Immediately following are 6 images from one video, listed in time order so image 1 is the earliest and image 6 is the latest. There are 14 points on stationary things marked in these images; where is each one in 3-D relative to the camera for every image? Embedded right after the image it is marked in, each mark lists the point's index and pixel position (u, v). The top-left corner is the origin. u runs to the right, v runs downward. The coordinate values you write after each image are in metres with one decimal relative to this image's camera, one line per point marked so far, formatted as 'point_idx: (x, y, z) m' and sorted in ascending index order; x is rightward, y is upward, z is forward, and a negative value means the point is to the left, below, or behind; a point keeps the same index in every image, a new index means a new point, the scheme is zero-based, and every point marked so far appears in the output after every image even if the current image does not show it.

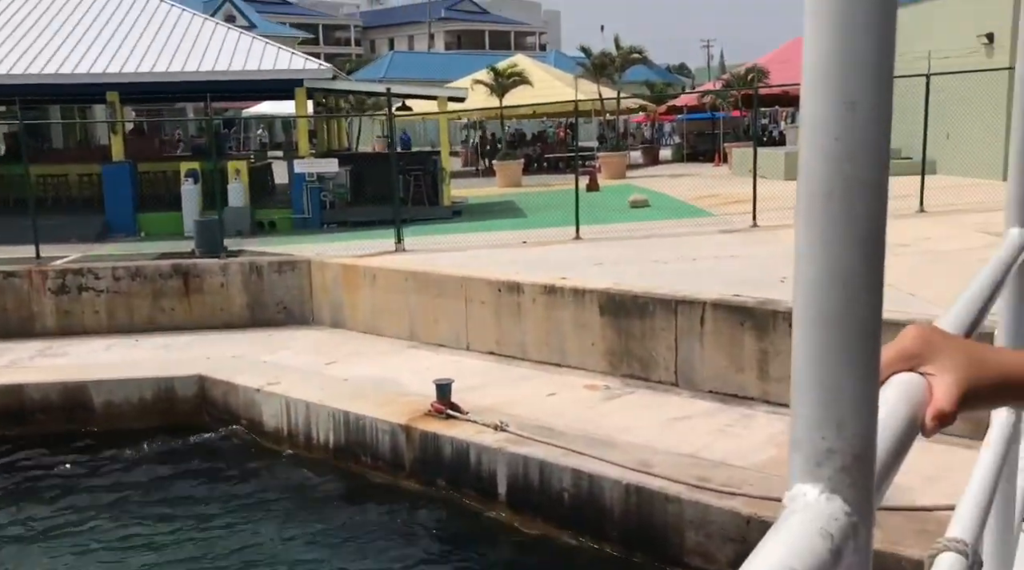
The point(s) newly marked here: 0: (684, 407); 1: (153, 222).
0: (+1.5, -1.1, +9.7) m
1: (-6.0, +1.1, +18.3) m
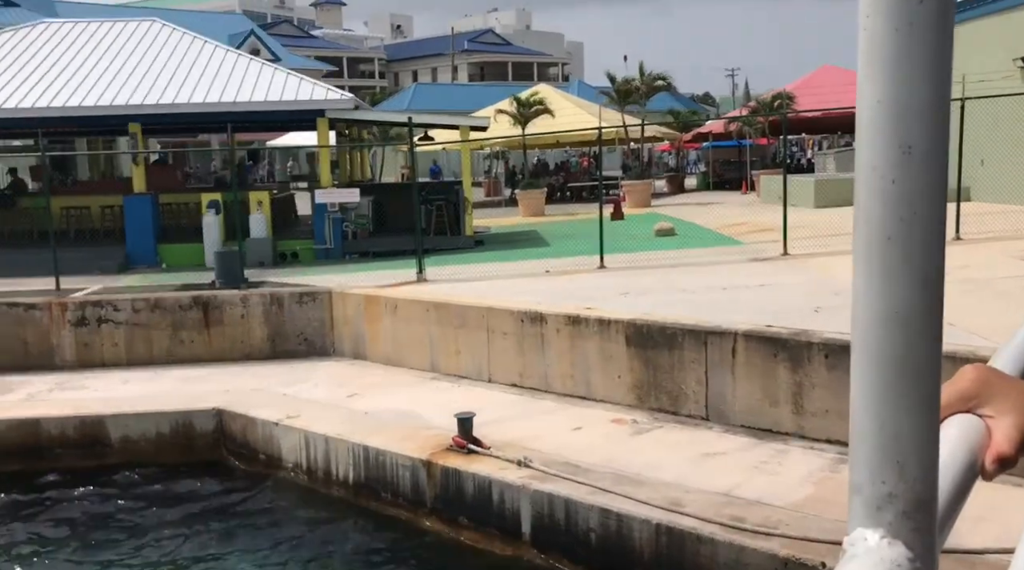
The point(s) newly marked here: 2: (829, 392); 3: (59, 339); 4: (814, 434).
0: (+1.8, -1.3, +9.4) m
1: (-5.6, +0.5, +18.2) m
2: (+2.7, -0.9, +9.2) m
3: (-5.5, -0.6, +13.4) m
4: (+2.6, -1.3, +9.3) m
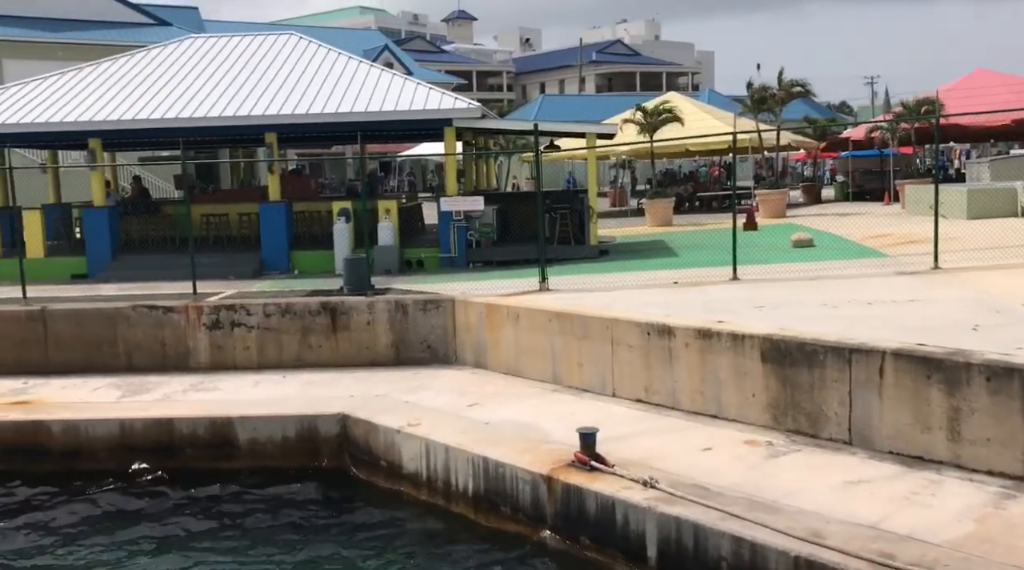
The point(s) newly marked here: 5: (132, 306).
0: (+2.8, -1.5, +8.6) m
1: (-3.5, +0.4, +18.3) m
2: (+3.7, -1.0, +8.4) m
3: (-4.0, -0.7, +13.5) m
4: (+3.6, -1.4, +8.5) m
5: (-4.7, -0.3, +13.5) m
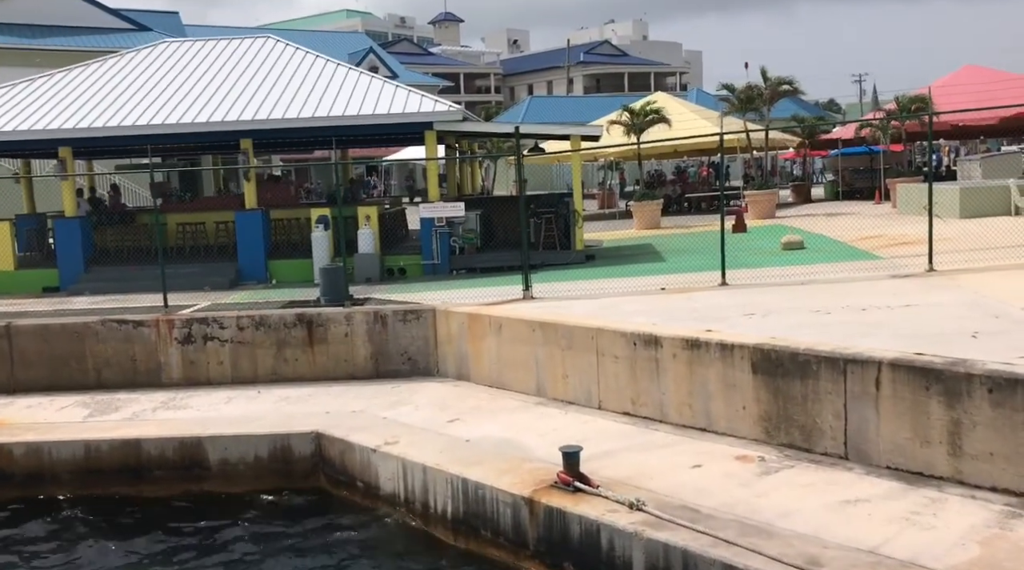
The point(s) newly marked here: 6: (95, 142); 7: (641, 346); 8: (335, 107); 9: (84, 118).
0: (+2.6, -1.5, +8.2) m
1: (-3.7, +0.3, +17.9) m
2: (+3.5, -1.1, +8.0) m
3: (-4.2, -0.9, +13.1) m
4: (+3.4, -1.4, +8.1) m
5: (-4.9, -0.4, +13.0) m
6: (-6.9, +2.4, +18.0) m
7: (+1.2, -0.6, +10.5) m
8: (-2.9, +2.9, +17.8) m
9: (-7.1, +2.8, +18.1) m
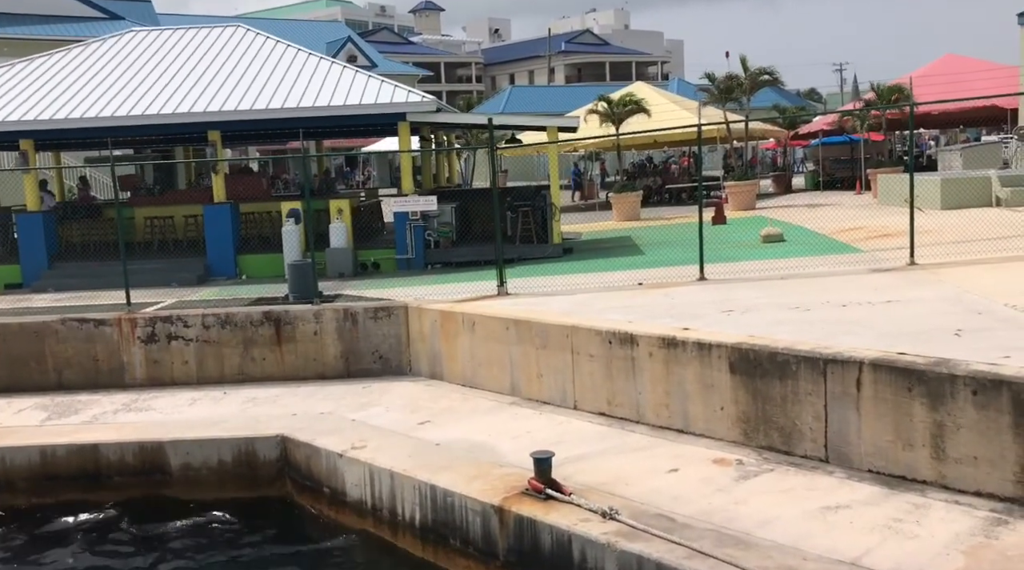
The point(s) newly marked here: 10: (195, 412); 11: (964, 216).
0: (+2.4, -1.5, +8.0) m
1: (-4.1, +0.3, +17.5) m
2: (+3.3, -1.1, +7.7) m
3: (-4.5, -0.8, +12.7) m
4: (+3.2, -1.4, +7.8) m
5: (-5.2, -0.4, +12.6) m
6: (-7.3, +2.4, +17.6) m
7: (+1.0, -0.6, +10.2) m
8: (-3.3, +3.0, +17.4) m
9: (-7.5, +2.8, +17.7) m
10: (-3.3, -1.3, +11.5) m
11: (+7.6, +1.2, +18.4) m
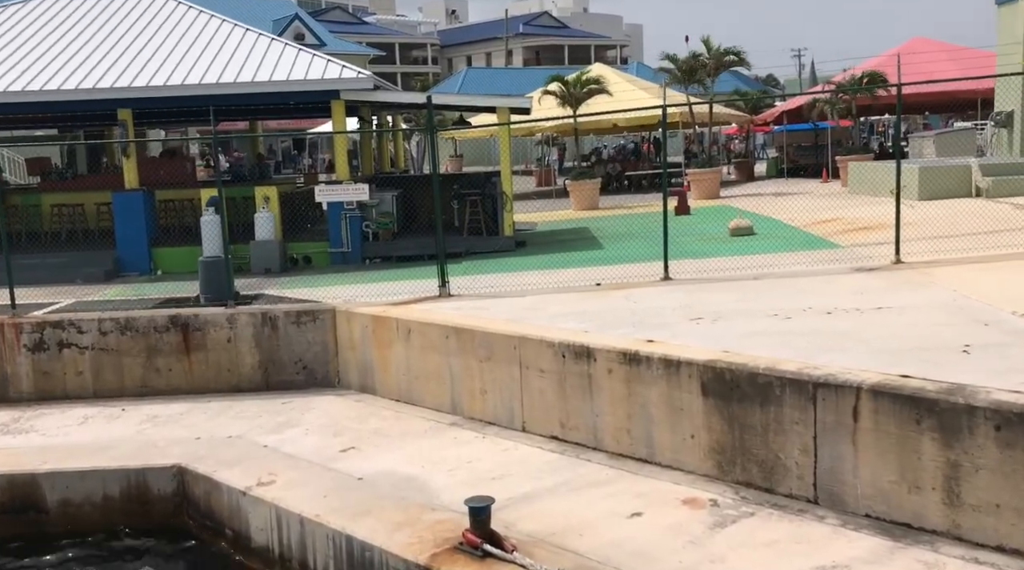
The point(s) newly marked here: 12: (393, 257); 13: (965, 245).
0: (+2.0, -1.6, +6.6) m
1: (-4.9, +0.4, +15.9) m
2: (+2.9, -1.1, +6.4) m
3: (-5.1, -0.8, +11.1) m
4: (+2.8, -1.5, +6.6) m
5: (-5.8, -0.4, +11.0) m
6: (-8.1, +2.5, +15.8) m
7: (+0.5, -0.6, +8.8) m
8: (-4.1, +3.1, +15.8) m
9: (-8.3, +2.9, +15.9) m
10: (-3.9, -1.3, +9.9) m
11: (+6.8, +1.2, +17.2) m
12: (-1.7, +0.4, +15.9) m
13: (+5.4, +0.5, +13.1) m
